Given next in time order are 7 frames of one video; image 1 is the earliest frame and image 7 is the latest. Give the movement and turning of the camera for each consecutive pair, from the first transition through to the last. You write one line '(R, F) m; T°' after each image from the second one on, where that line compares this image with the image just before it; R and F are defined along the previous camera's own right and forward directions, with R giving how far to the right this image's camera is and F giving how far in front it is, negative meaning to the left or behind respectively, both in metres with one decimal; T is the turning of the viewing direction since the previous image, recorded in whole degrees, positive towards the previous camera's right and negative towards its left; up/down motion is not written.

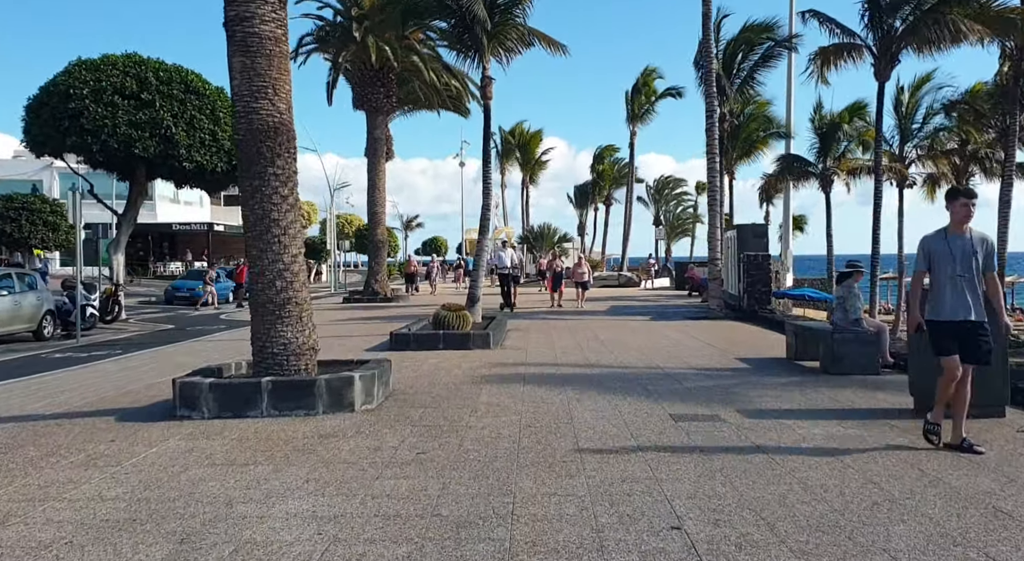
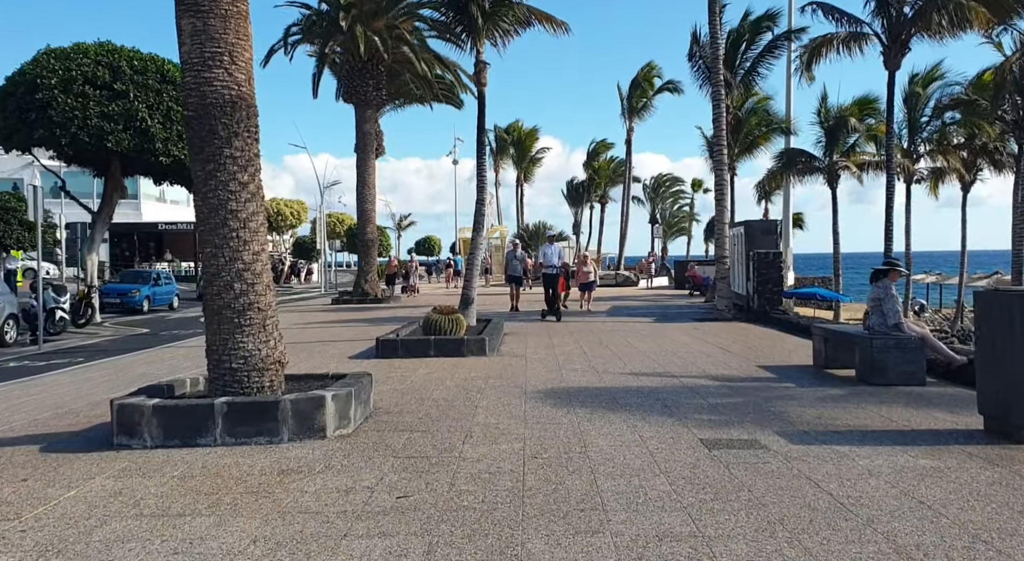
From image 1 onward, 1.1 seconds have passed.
(-0.1, +1.1) m; 0°
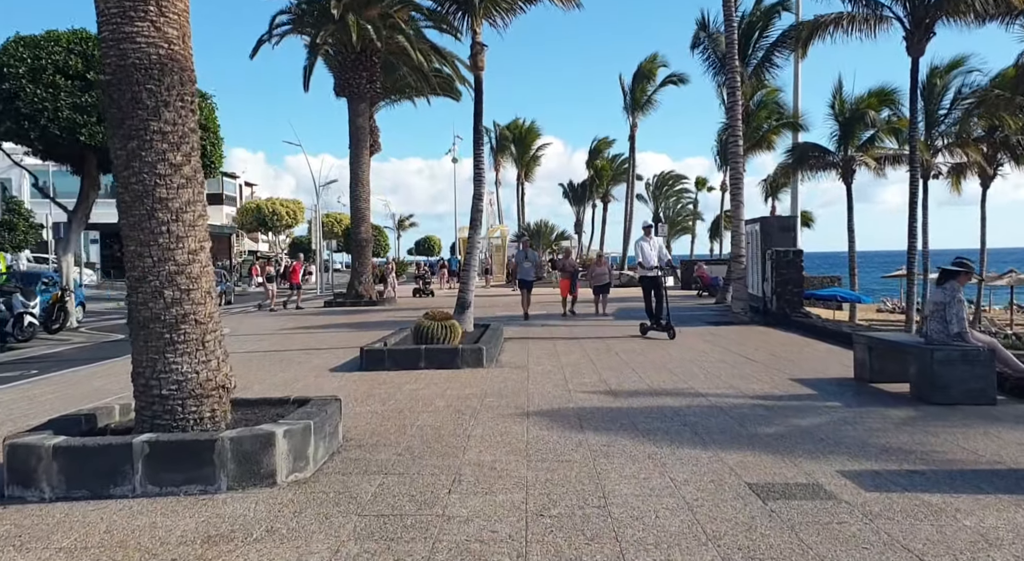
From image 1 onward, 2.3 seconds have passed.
(0.0, +1.3) m; 0°
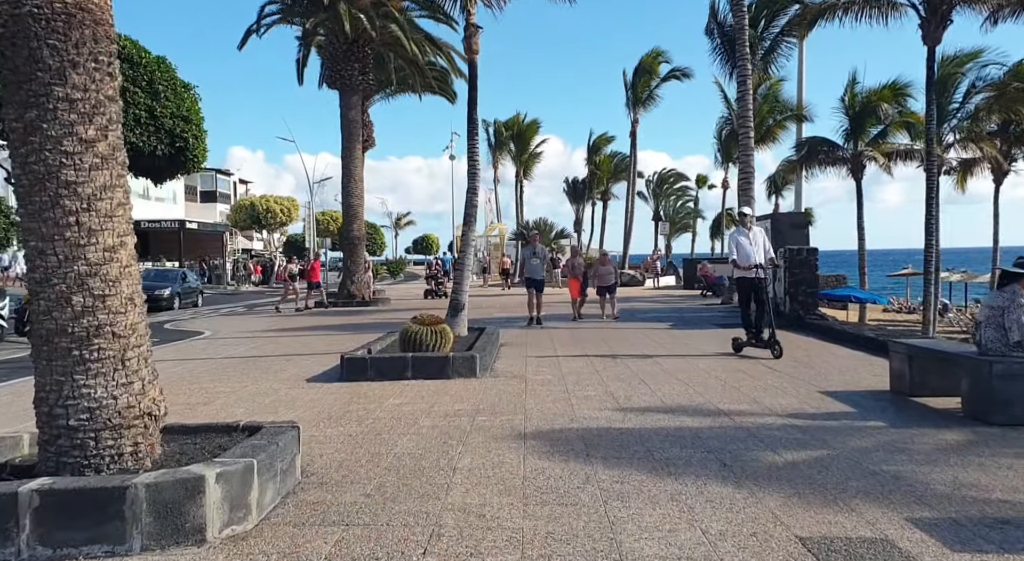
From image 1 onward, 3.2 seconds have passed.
(0.0, +1.0) m; 0°
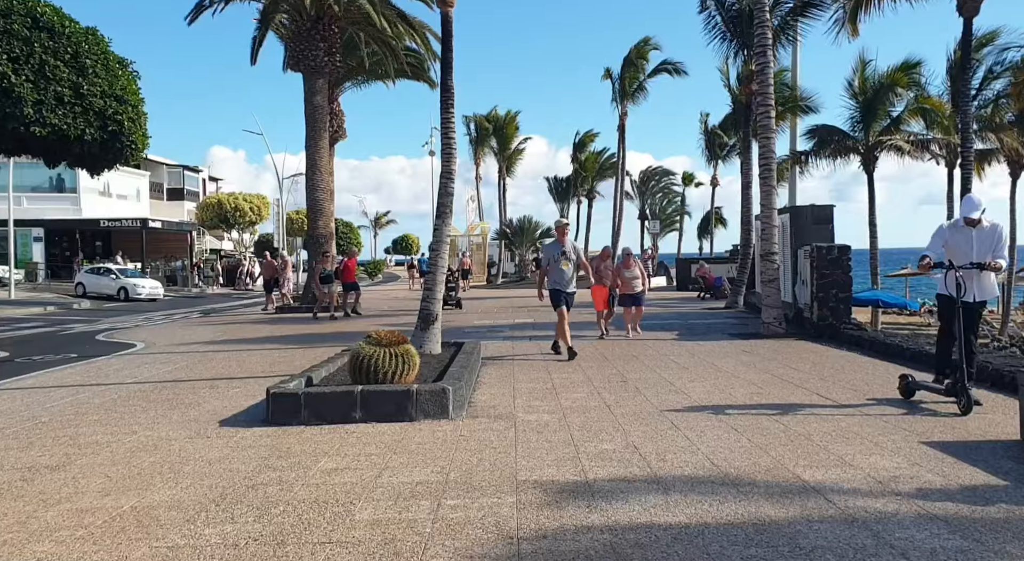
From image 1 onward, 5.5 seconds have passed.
(0.0, +2.4) m; +1°
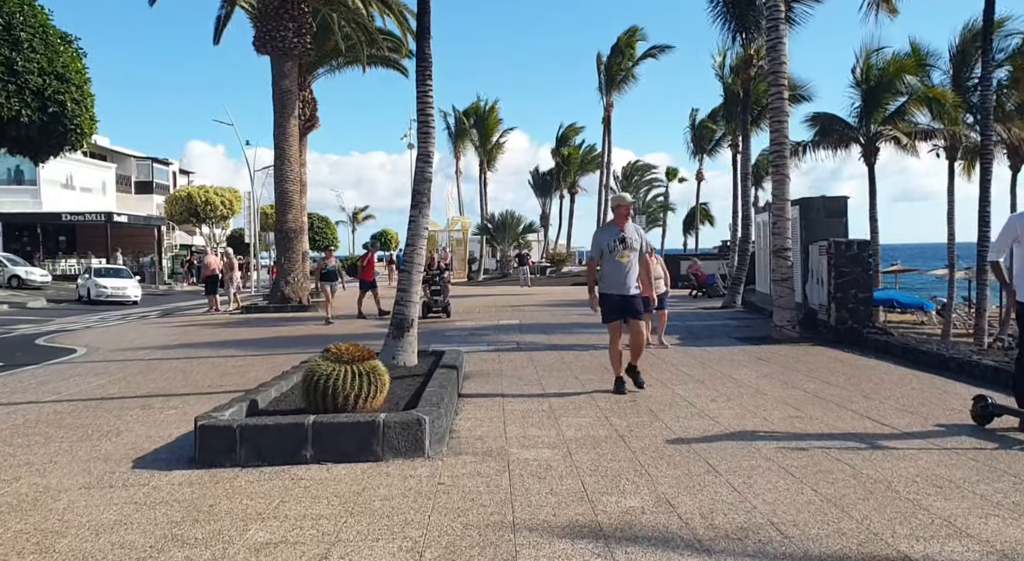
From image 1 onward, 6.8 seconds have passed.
(-0.1, +1.5) m; +1°
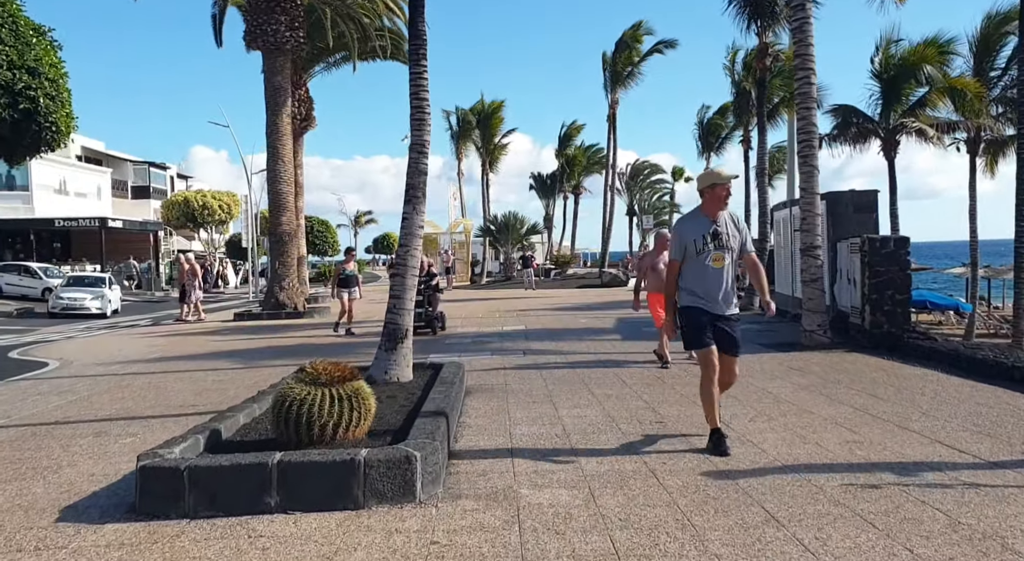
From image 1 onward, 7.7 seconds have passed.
(0.0, +1.0) m; 0°
